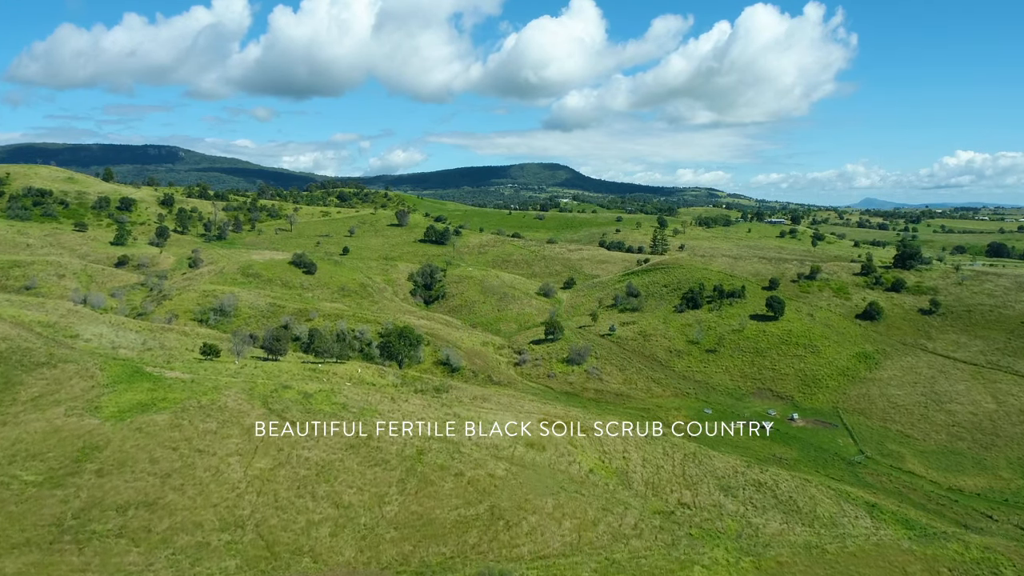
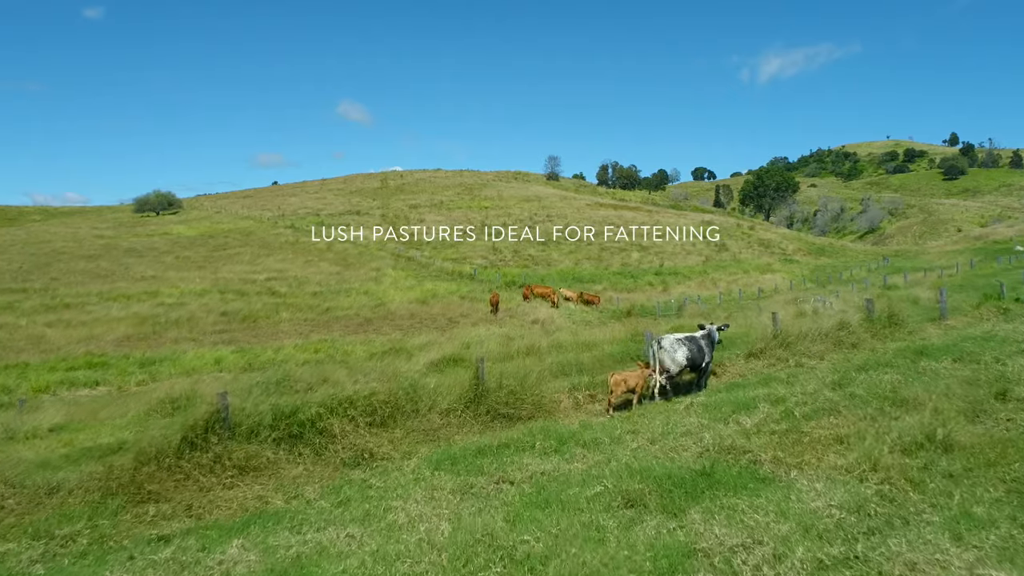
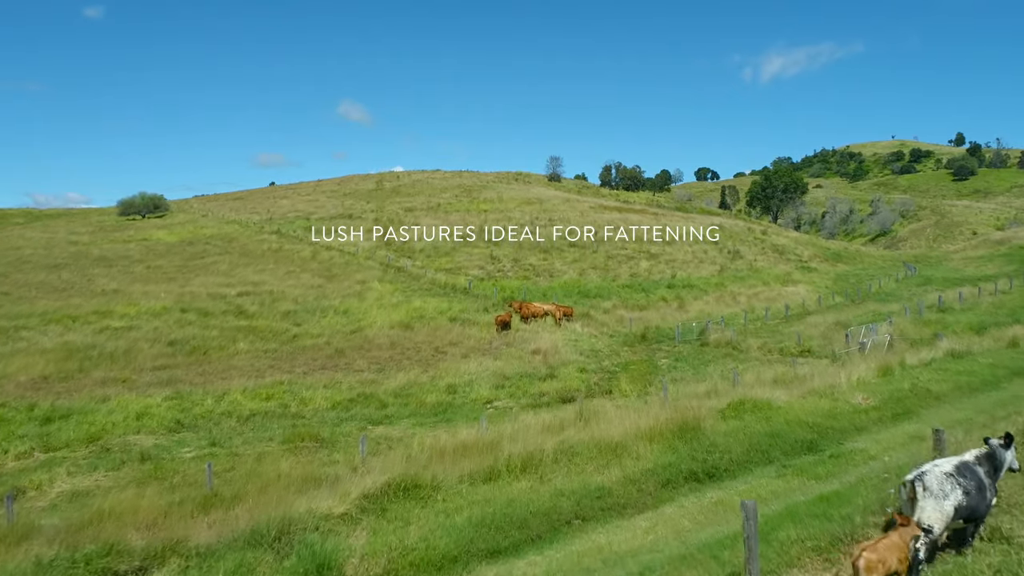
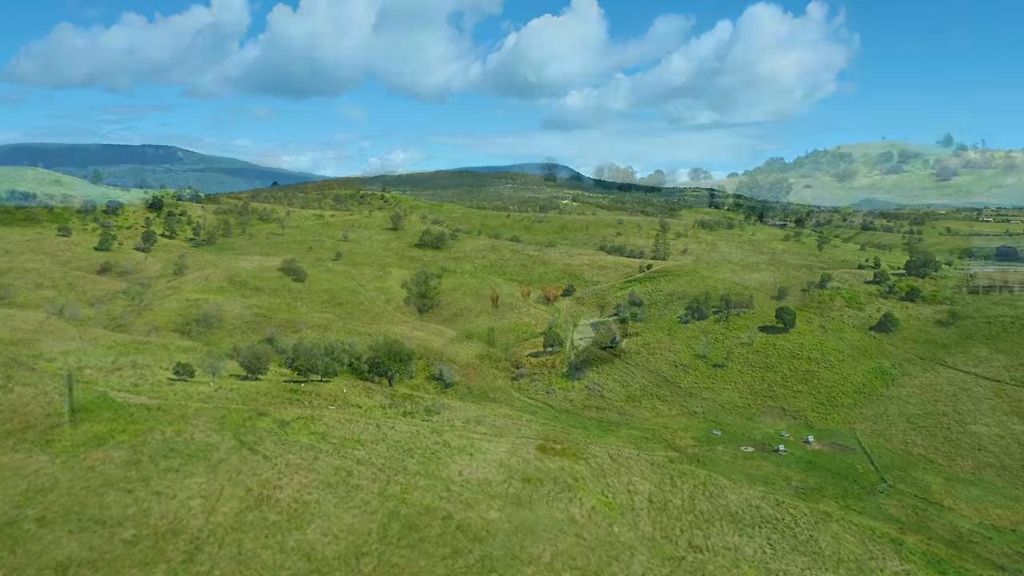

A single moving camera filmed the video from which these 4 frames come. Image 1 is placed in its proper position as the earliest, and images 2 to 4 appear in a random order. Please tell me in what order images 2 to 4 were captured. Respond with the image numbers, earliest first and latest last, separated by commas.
4, 2, 3
